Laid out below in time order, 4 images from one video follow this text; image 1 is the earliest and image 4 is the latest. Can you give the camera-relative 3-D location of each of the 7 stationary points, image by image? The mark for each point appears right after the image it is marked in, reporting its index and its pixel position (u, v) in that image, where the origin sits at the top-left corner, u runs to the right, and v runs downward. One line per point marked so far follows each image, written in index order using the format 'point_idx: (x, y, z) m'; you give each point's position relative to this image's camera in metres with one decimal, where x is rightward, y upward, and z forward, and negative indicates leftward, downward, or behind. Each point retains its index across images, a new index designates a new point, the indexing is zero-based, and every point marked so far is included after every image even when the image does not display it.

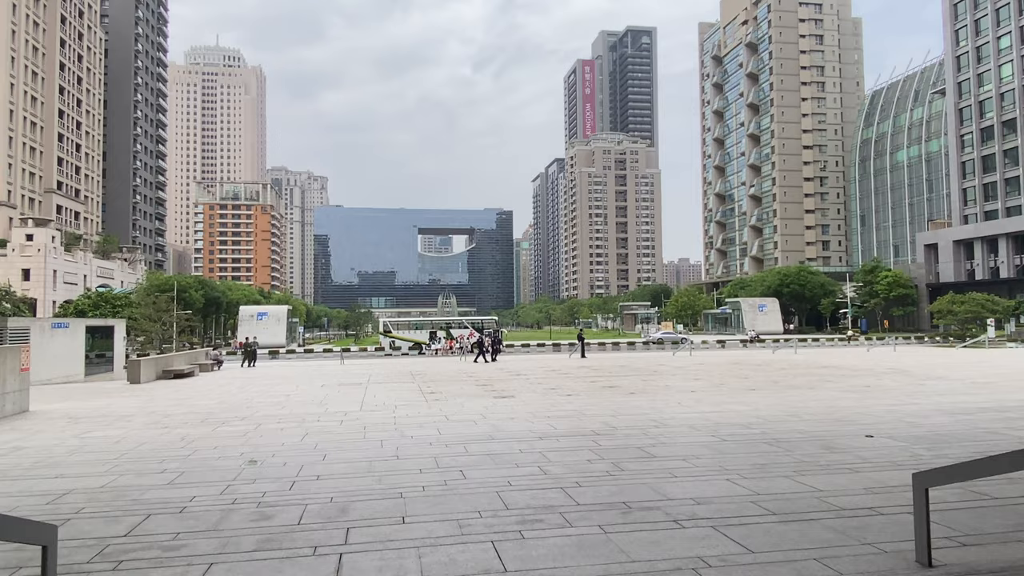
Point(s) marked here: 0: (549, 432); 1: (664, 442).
0: (+0.6, -2.2, +10.4) m
1: (+2.1, -2.2, +9.6) m
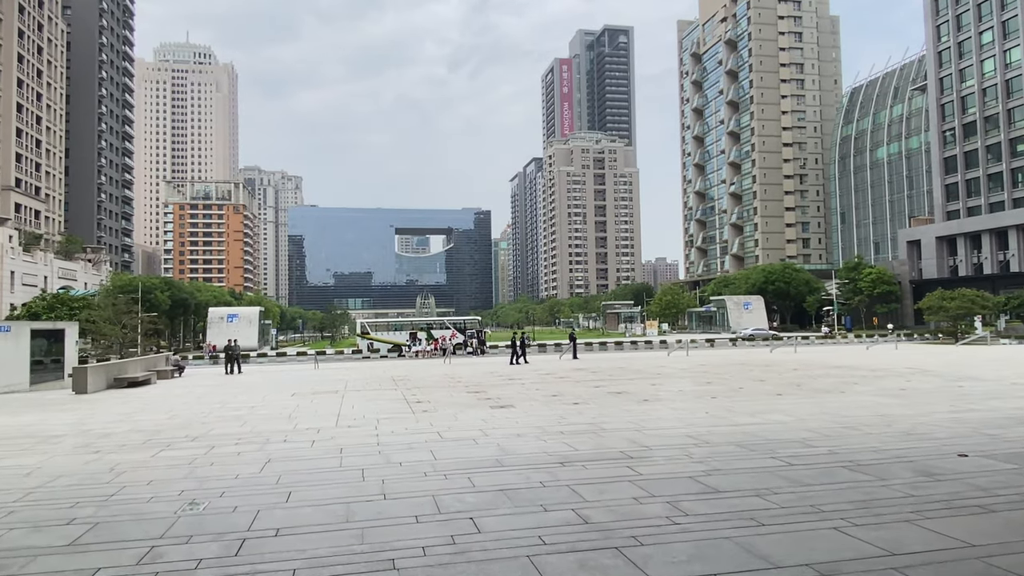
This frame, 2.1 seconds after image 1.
0: (+0.7, -2.1, +8.5) m
1: (+2.3, -2.0, +7.7) m
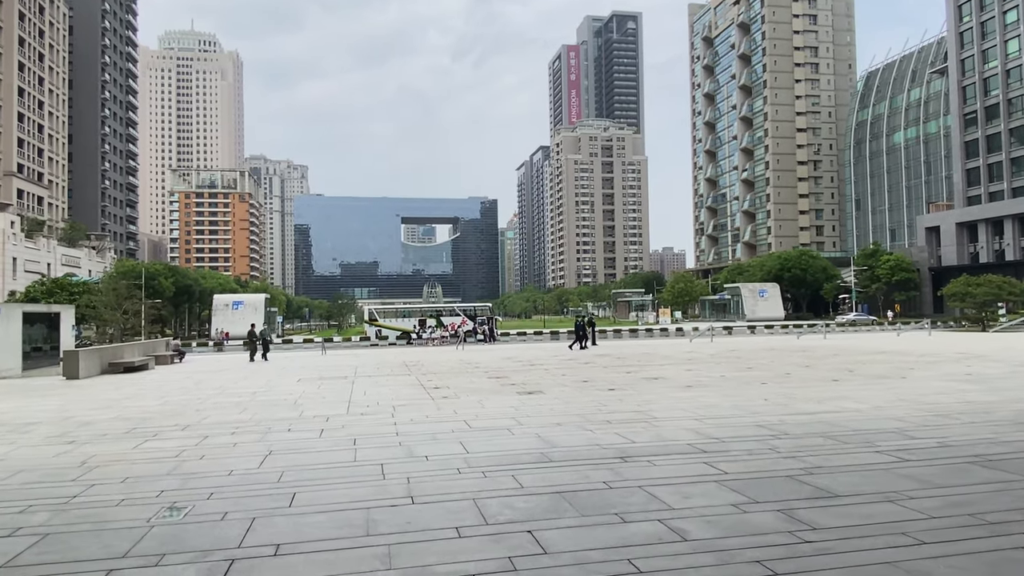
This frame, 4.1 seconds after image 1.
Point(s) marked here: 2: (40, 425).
0: (+1.2, -1.7, +7.1) m
1: (+2.8, -1.6, +6.3) m
2: (-6.8, -2.0, +9.9) m
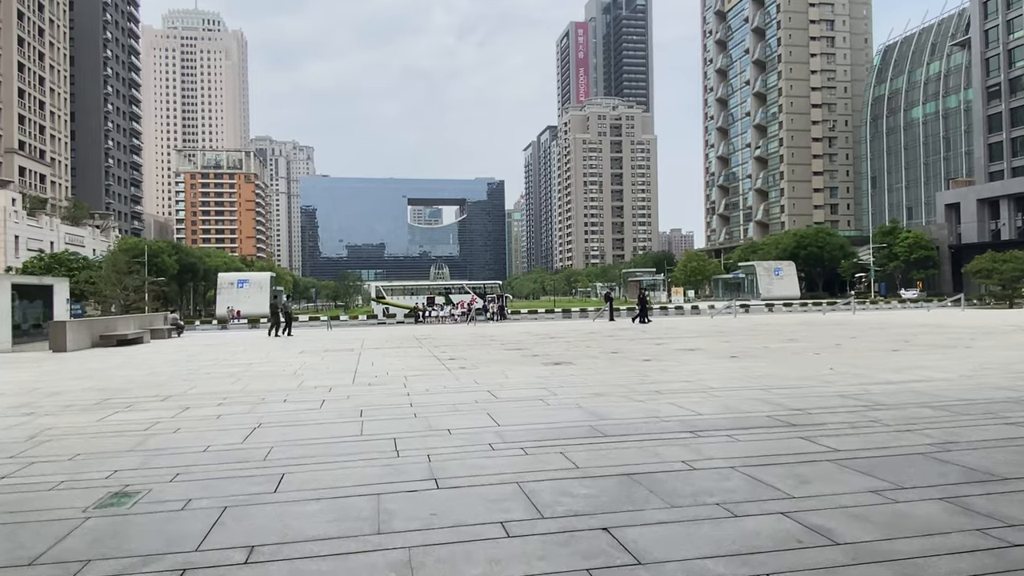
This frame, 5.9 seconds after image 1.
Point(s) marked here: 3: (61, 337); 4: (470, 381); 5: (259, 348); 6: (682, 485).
0: (+1.6, -1.1, +5.8) m
1: (+3.1, -1.1, +4.9) m
2: (-6.4, -1.4, +8.7) m
3: (-11.1, -1.2, +16.9) m
4: (-0.5, -1.2, +9.1) m
5: (-6.4, -1.5, +17.3) m
6: (+1.0, -1.1, +3.9) m
